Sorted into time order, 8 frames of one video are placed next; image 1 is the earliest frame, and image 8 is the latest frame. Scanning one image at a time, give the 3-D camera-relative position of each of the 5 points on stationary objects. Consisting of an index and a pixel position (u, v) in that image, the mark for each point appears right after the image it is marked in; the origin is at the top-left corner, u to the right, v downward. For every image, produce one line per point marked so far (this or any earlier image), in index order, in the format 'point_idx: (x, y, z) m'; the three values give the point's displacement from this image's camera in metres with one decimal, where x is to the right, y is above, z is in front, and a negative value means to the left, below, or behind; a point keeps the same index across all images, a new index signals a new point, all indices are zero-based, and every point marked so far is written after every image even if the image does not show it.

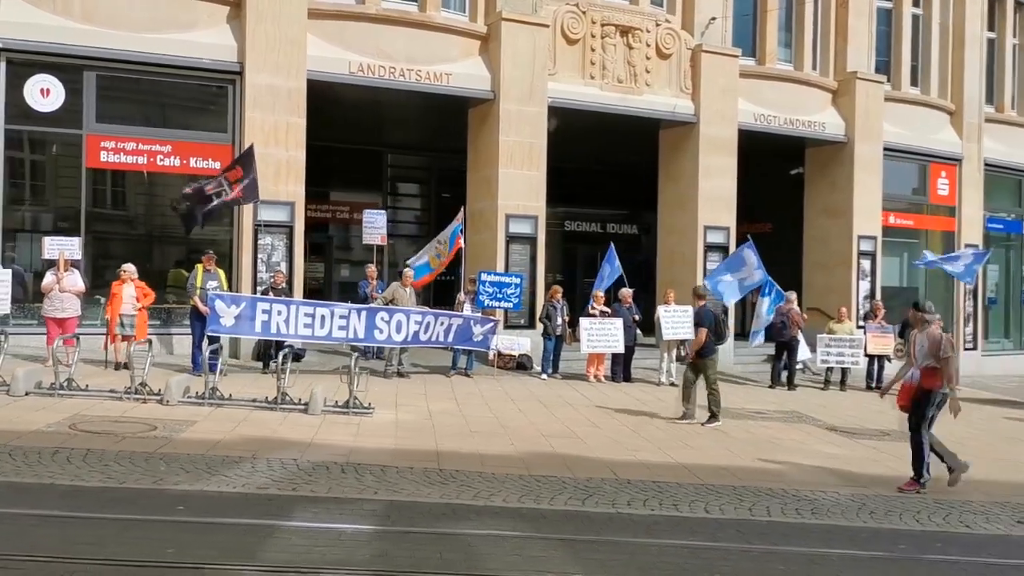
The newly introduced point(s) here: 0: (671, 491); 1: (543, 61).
0: (+1.2, -1.5, +7.1) m
1: (+0.6, +4.1, +17.2) m
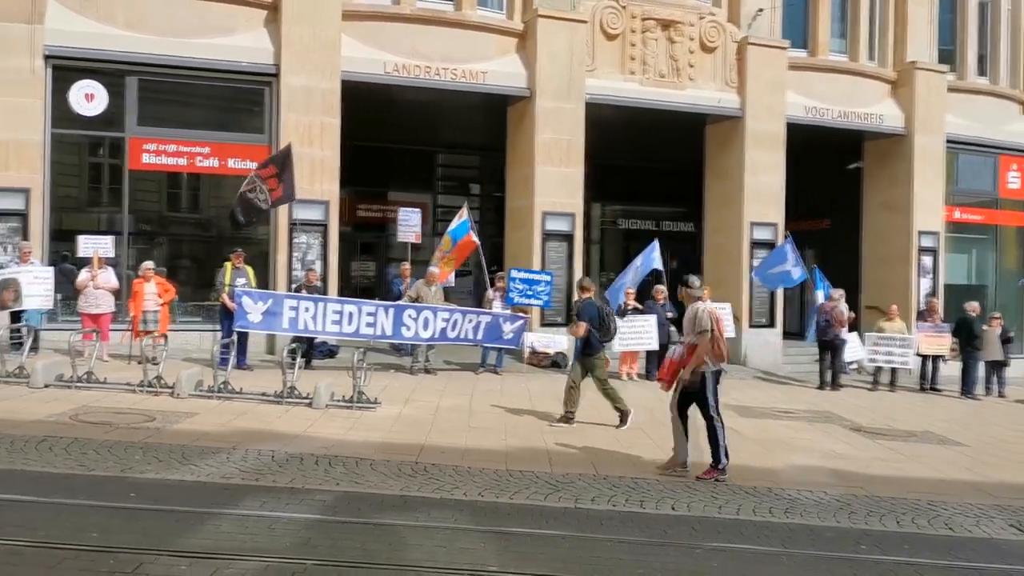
0: (+1.0, -1.5, +7.0) m
1: (+1.2, +4.1, +17.1) m
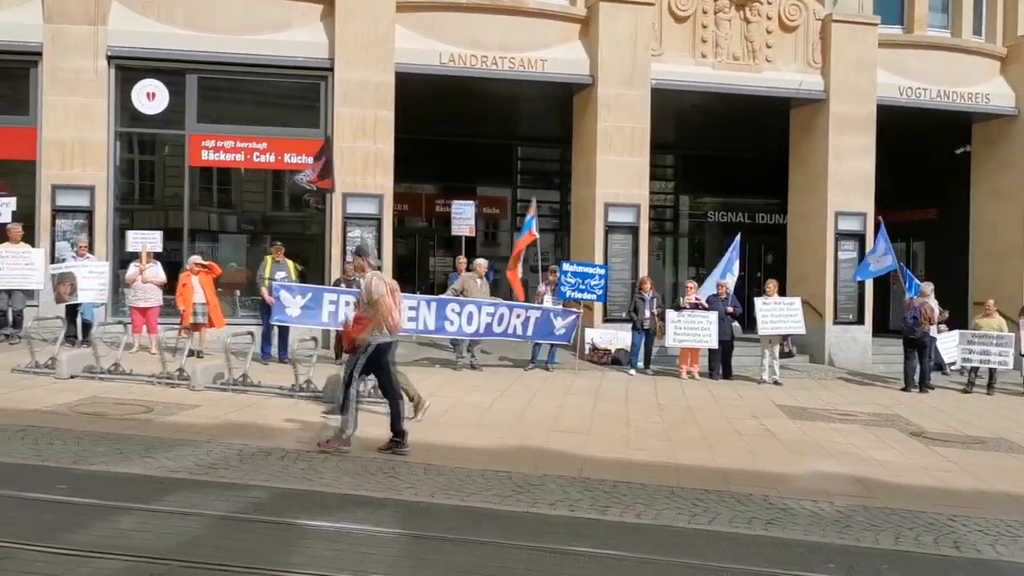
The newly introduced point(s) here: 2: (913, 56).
0: (+0.7, -1.4, +6.4) m
1: (+2.3, +4.2, +16.4) m
2: (+7.7, +4.4, +18.2) m
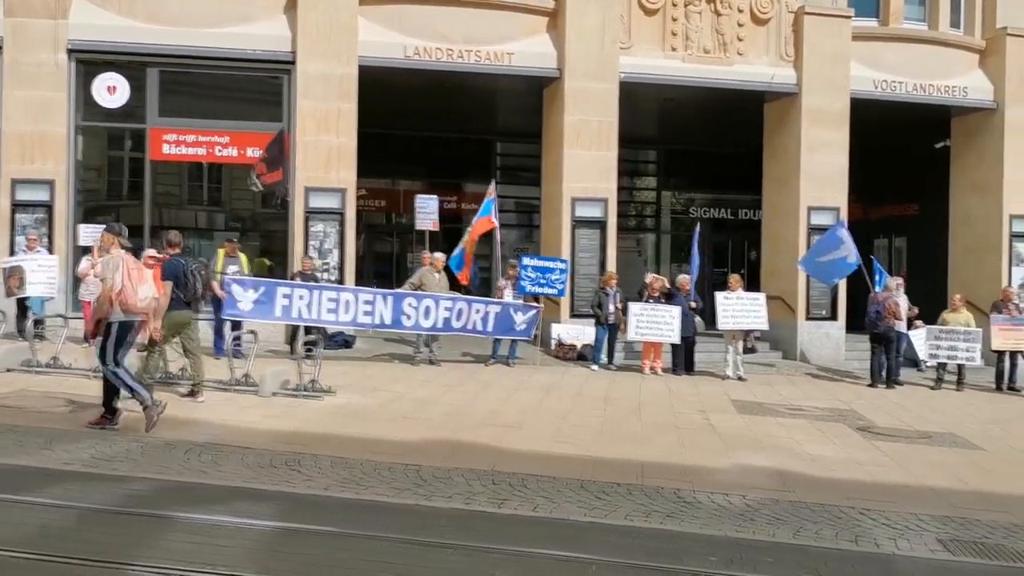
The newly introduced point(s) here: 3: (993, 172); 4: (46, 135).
0: (+0.1, -1.3, +6.2) m
1: (+1.7, +4.3, +16.2) m
2: (+7.1, +4.5, +18.0) m
3: (+9.4, +2.3, +18.7) m
4: (-7.1, +2.3, +14.6) m
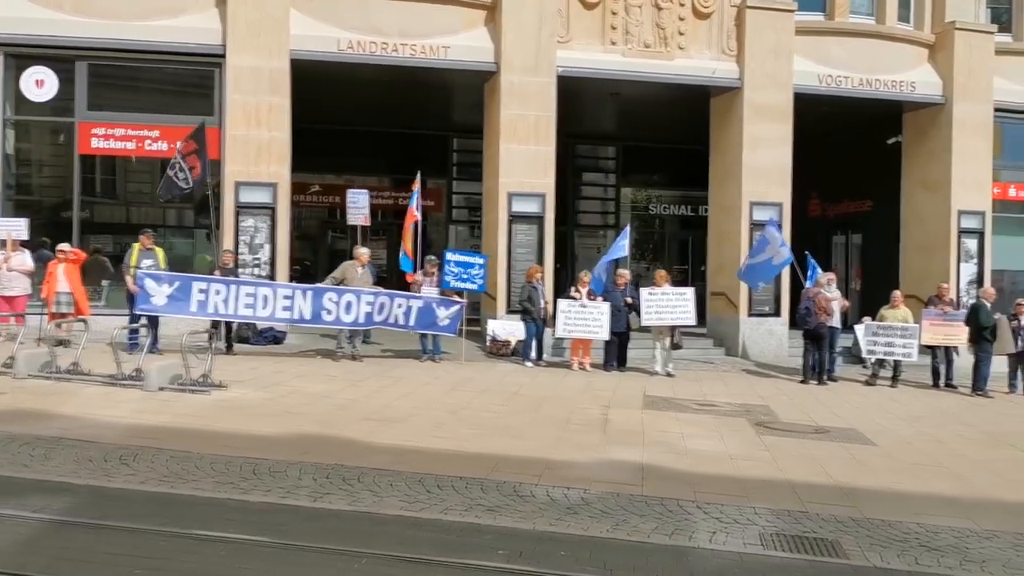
0: (-1.0, -1.2, +6.1) m
1: (+0.7, +4.4, +16.1) m
2: (+6.0, +4.6, +17.9) m
3: (+8.3, +2.3, +18.6) m
4: (-8.2, +2.4, +14.5) m
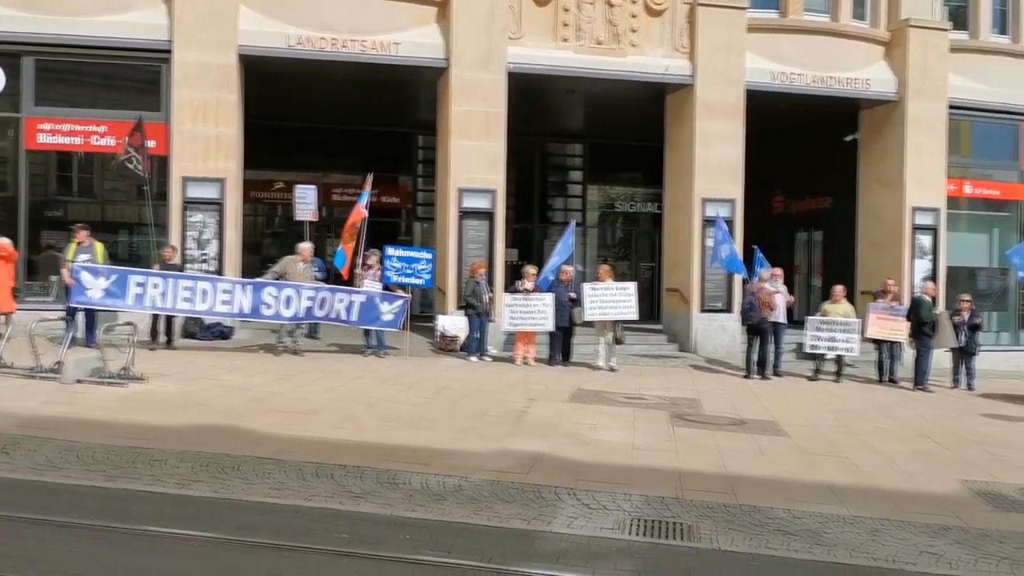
0: (-1.8, -1.2, +6.1) m
1: (-0.2, +4.4, +16.1) m
2: (+5.2, +4.6, +18.0) m
3: (+7.5, +2.4, +18.6) m
4: (-9.0, +2.5, +14.5) m
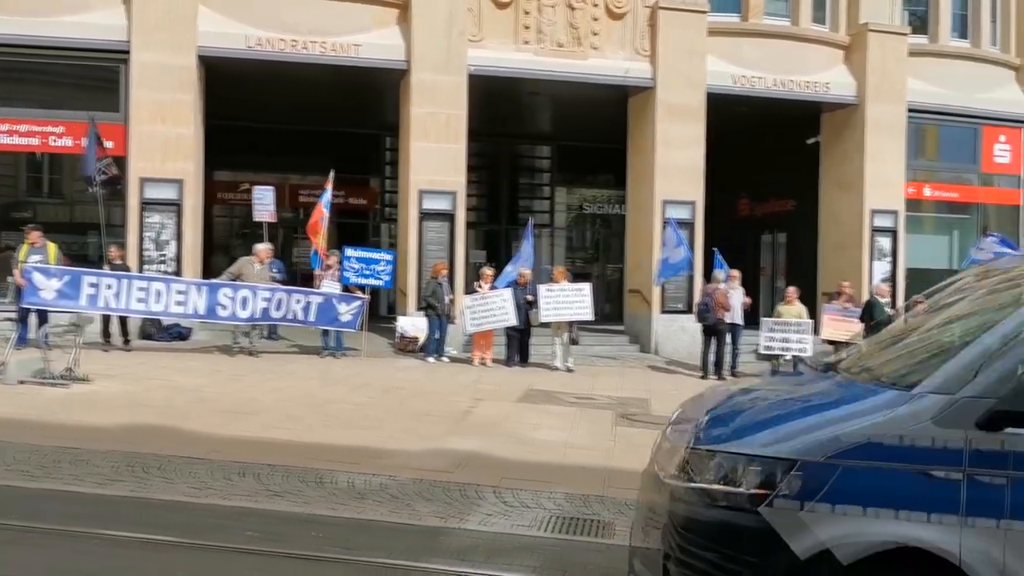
0: (-2.2, -1.2, +6.2) m
1: (-0.8, +4.4, +16.2) m
2: (+4.5, +4.6, +18.1) m
3: (+6.8, +2.4, +18.8) m
4: (-9.6, +2.5, +14.4) m
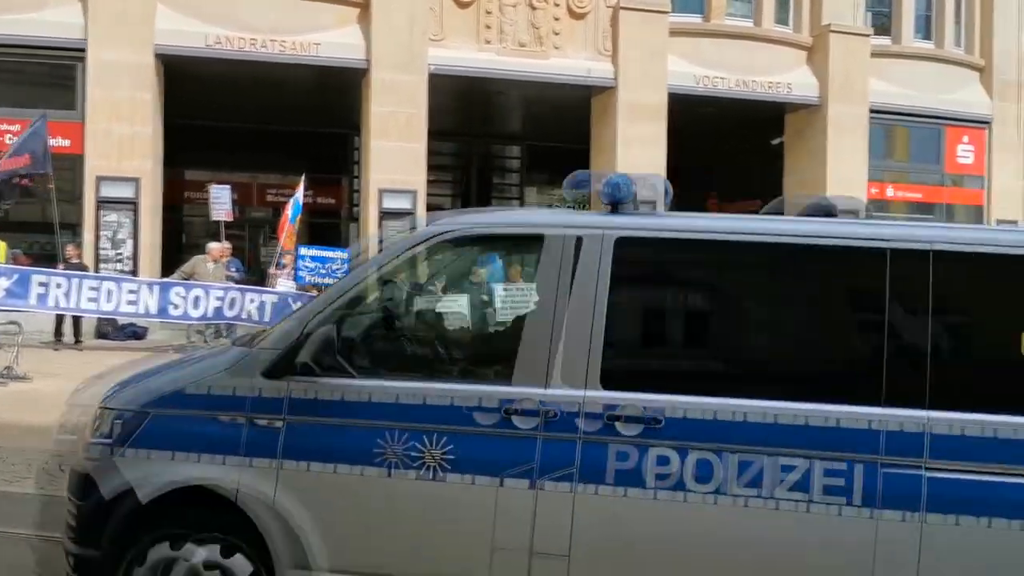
0: (-2.8, -1.1, +6.1) m
1: (-1.5, +4.4, +16.2) m
2: (+3.8, +4.6, +18.2) m
3: (+6.1, +2.4, +18.9) m
4: (-10.3, +2.5, +14.2) m
